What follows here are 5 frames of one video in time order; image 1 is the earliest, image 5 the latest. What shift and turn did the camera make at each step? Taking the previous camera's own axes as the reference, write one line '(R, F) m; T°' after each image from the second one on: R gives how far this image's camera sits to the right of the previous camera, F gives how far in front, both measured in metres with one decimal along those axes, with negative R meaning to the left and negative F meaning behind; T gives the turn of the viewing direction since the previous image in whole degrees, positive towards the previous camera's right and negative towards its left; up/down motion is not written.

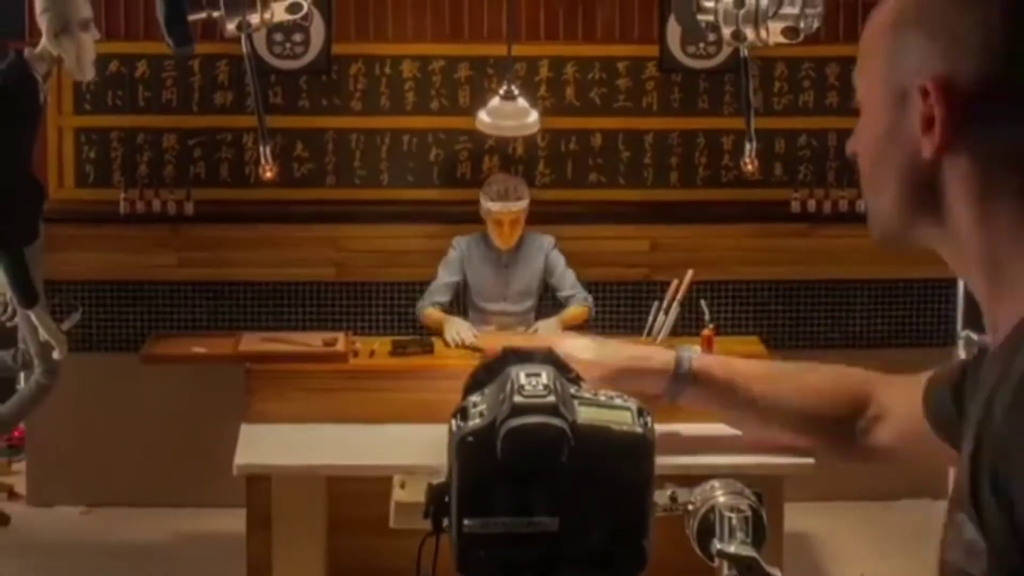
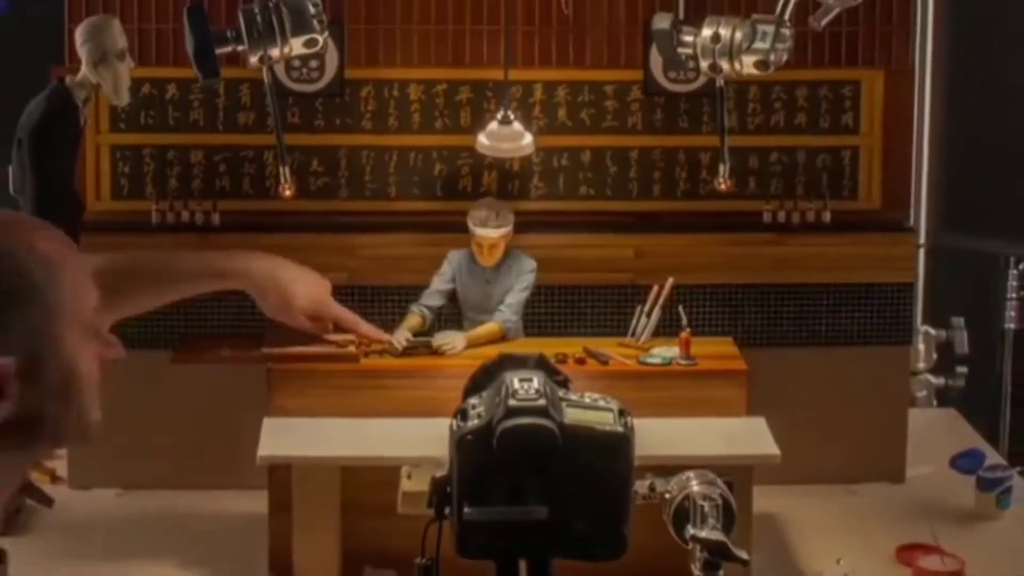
(0.0, -0.3) m; -1°
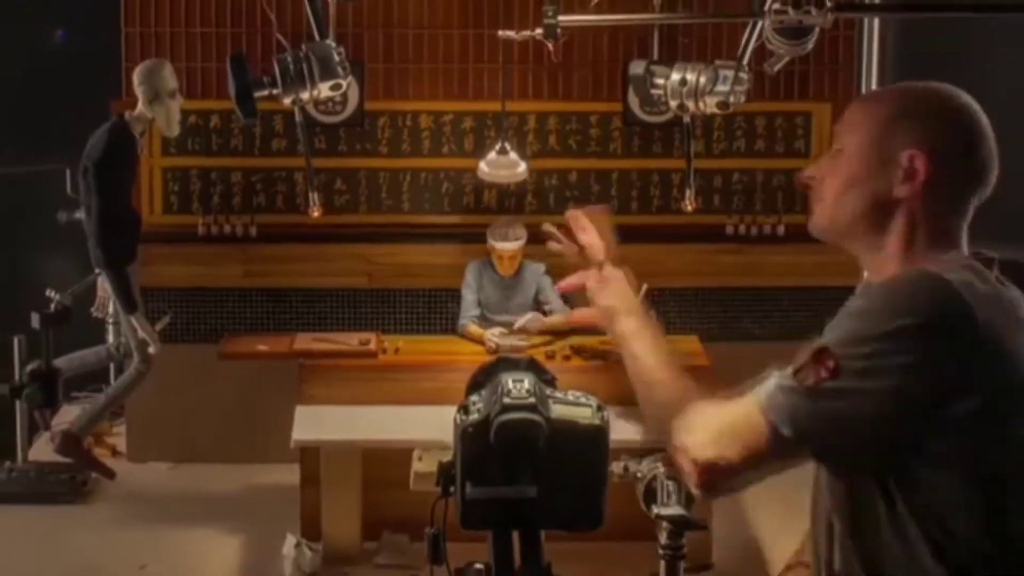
(0.0, -0.5) m; 0°
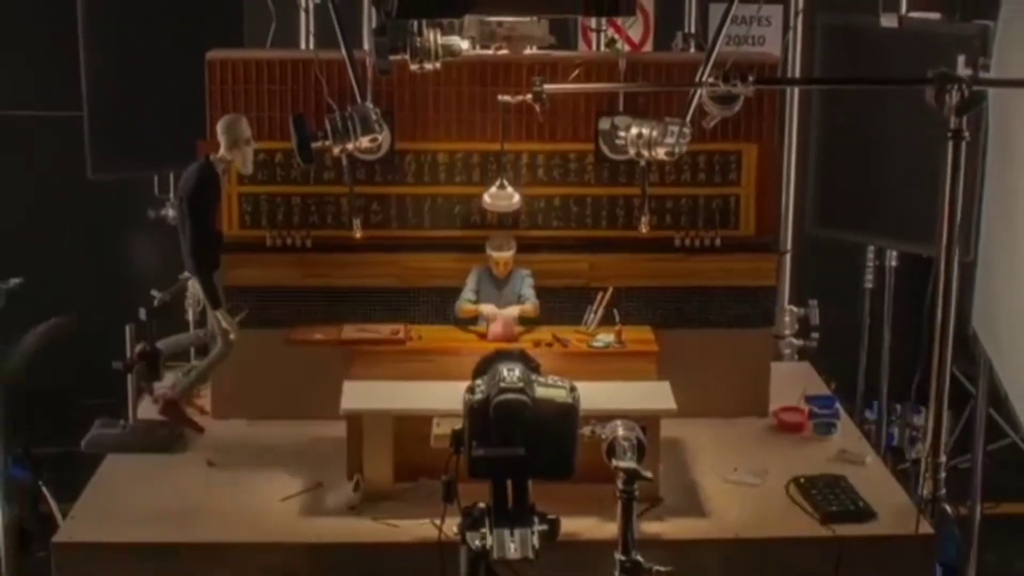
(0.0, -1.0) m; 0°
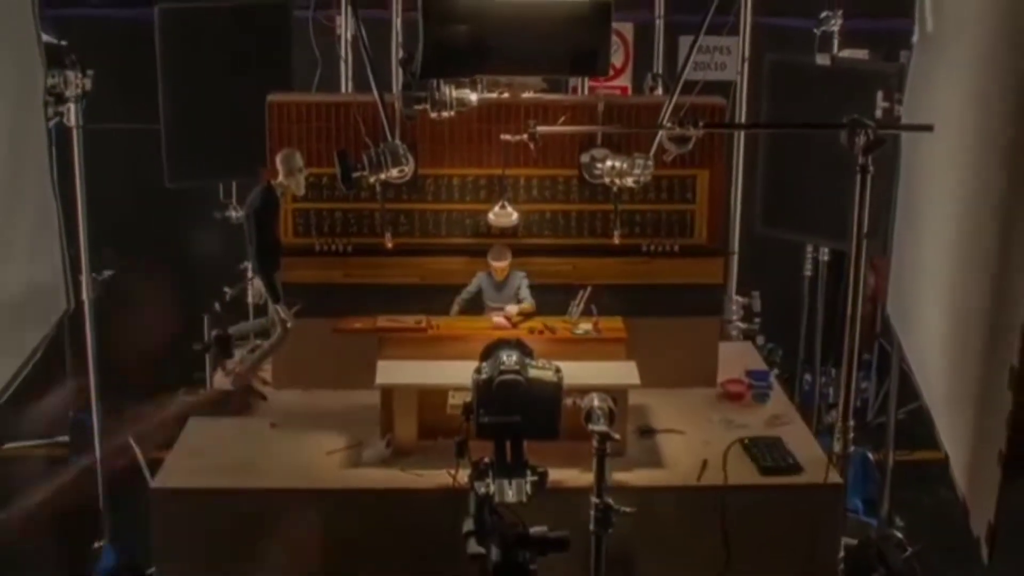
(0.0, -1.1) m; 0°
